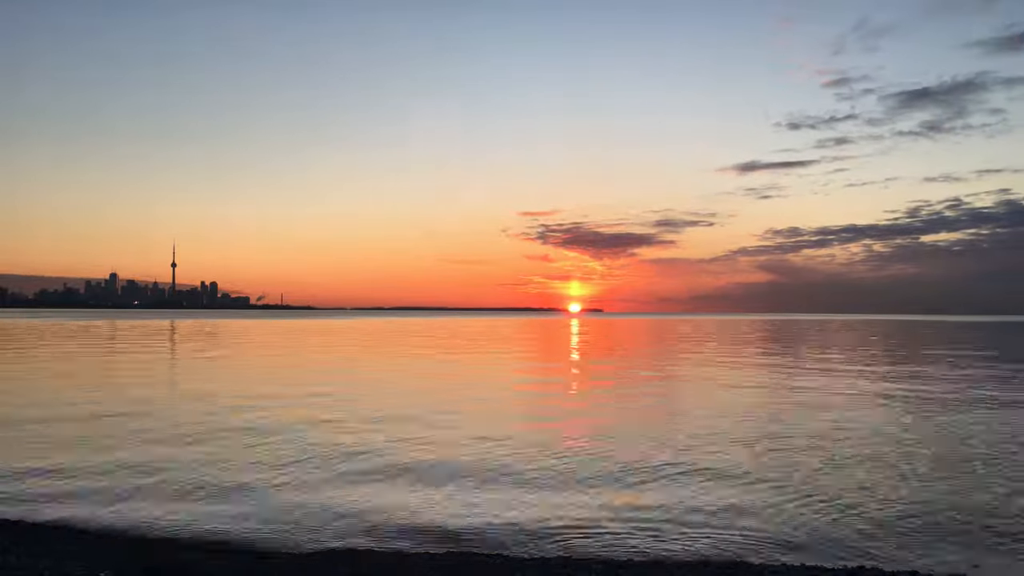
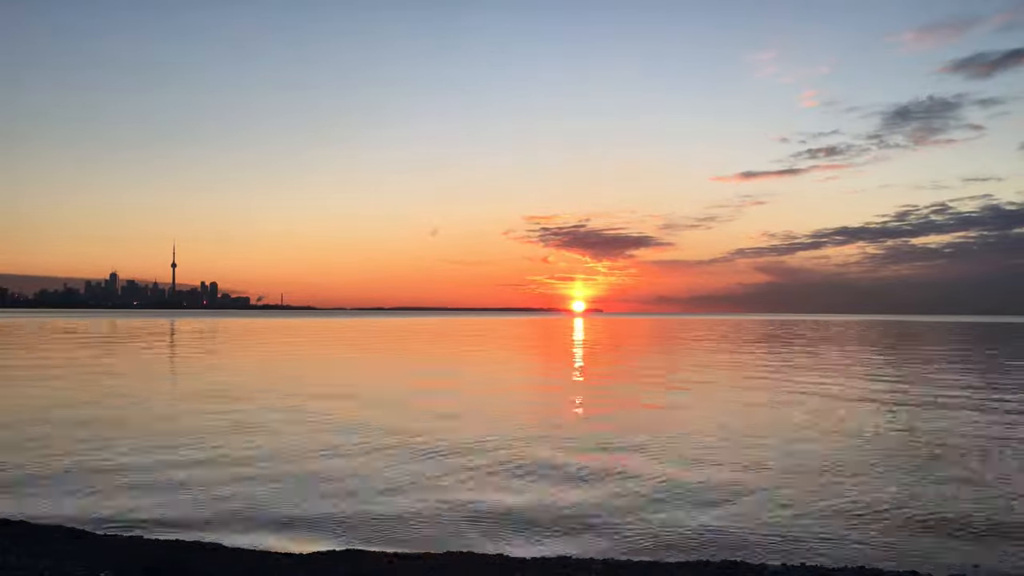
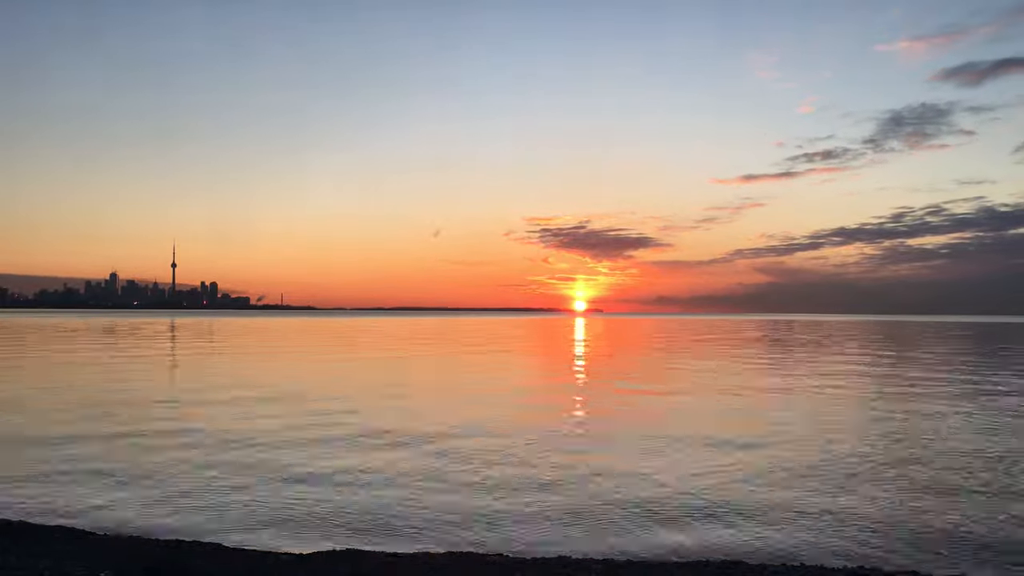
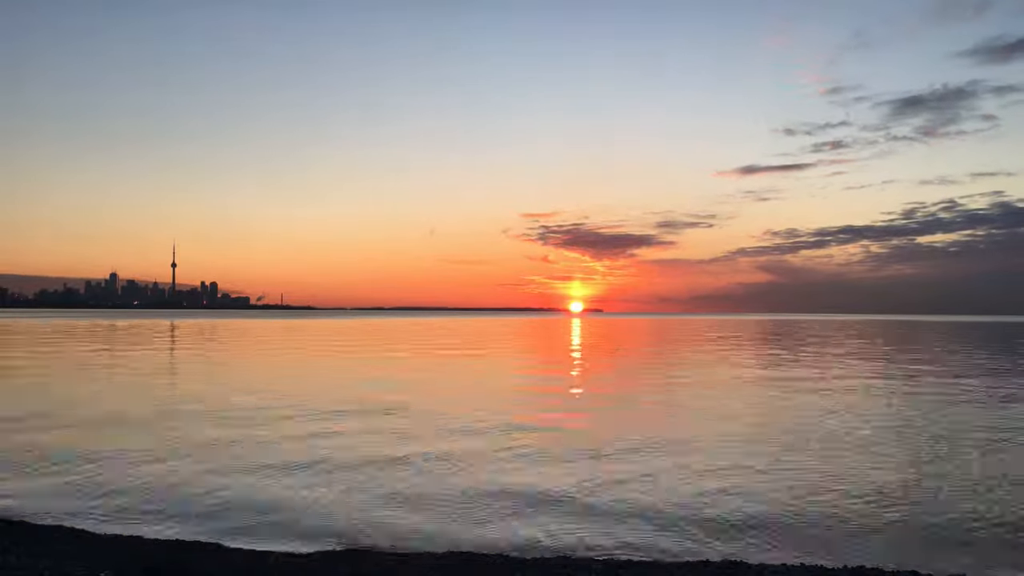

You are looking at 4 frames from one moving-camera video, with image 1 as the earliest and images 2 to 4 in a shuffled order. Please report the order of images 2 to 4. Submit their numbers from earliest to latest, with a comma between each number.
4, 2, 3
